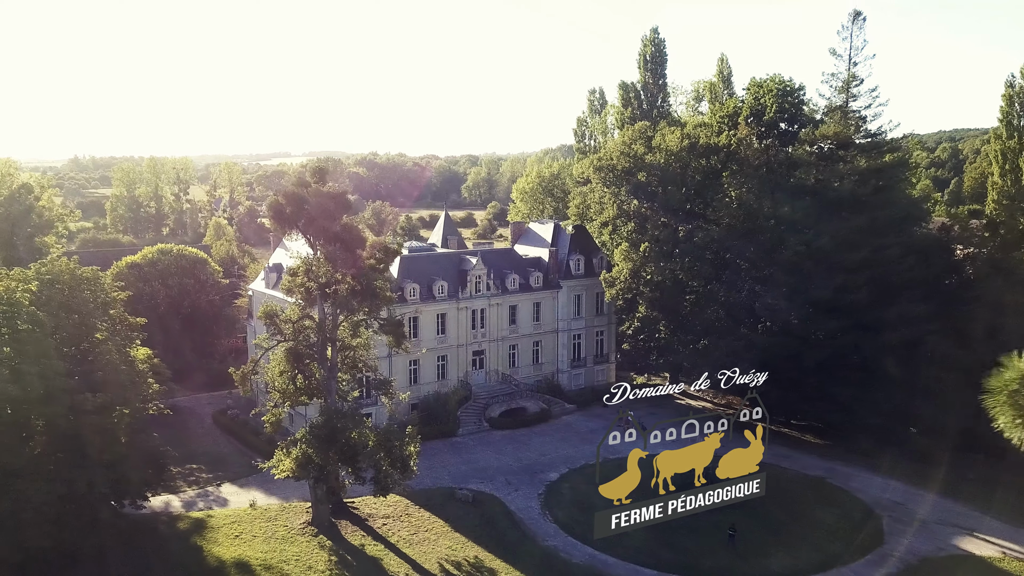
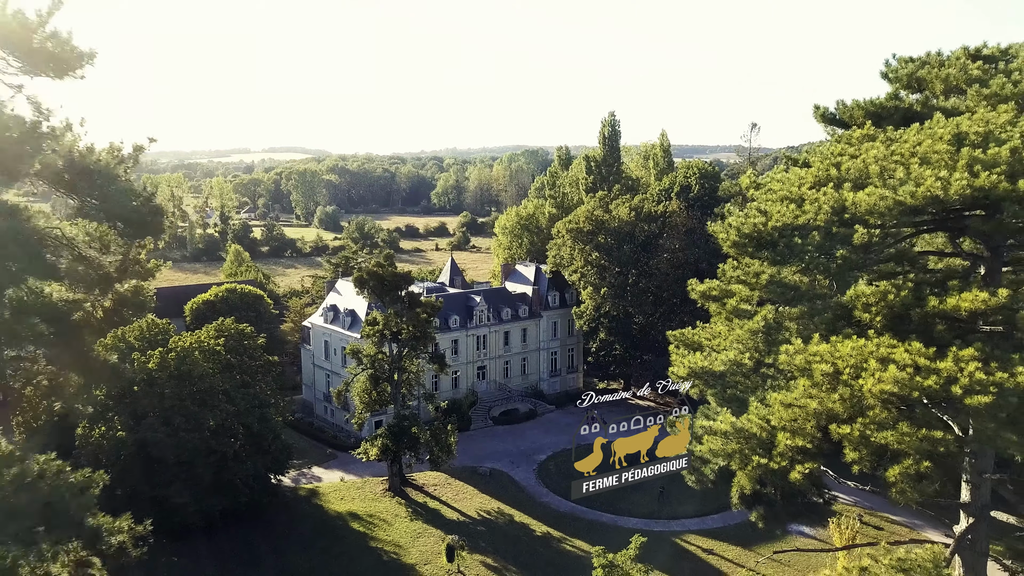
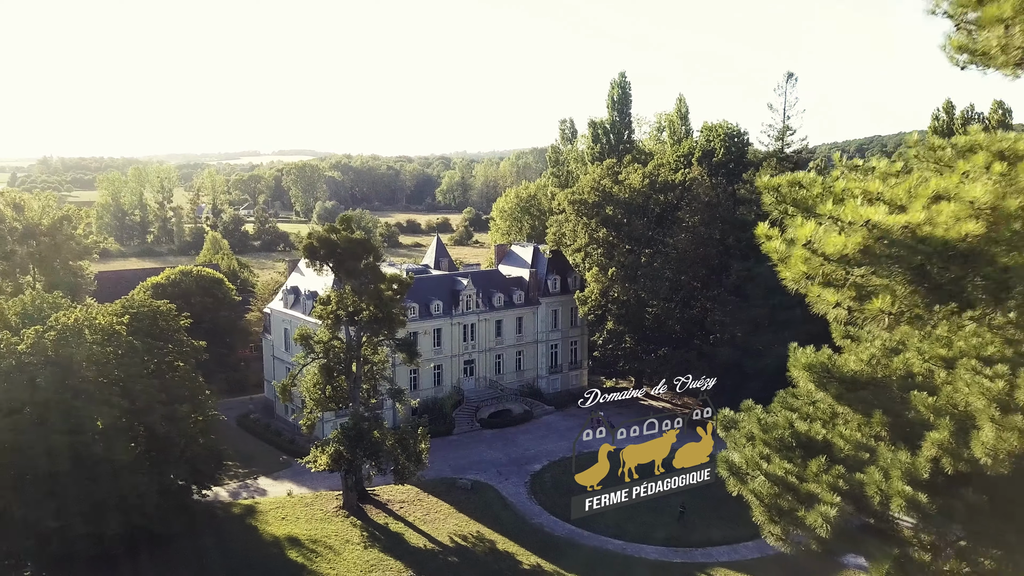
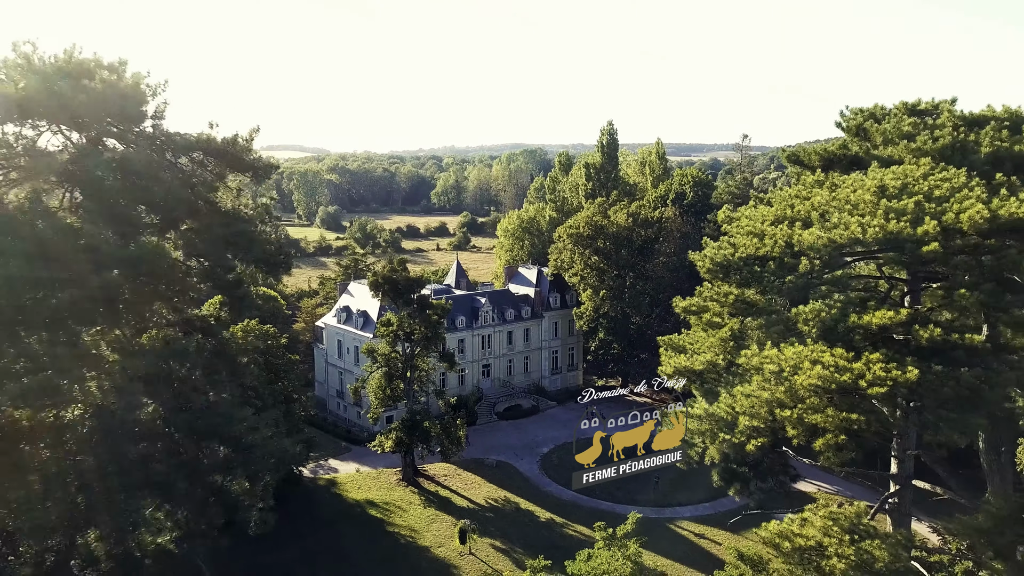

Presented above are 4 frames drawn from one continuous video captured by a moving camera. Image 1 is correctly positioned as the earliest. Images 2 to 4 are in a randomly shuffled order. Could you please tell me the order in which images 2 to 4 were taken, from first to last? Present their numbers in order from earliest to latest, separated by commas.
3, 2, 4
